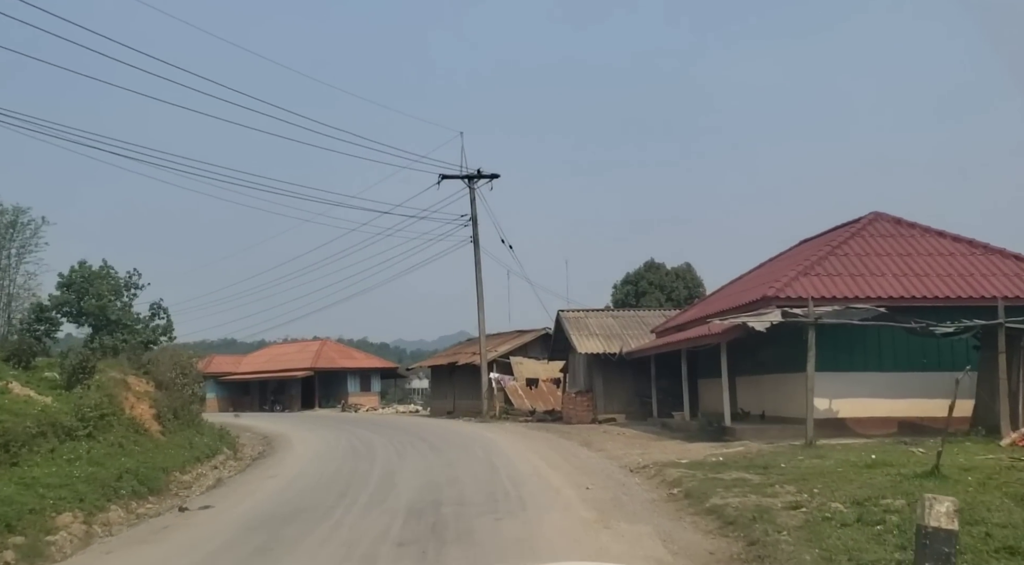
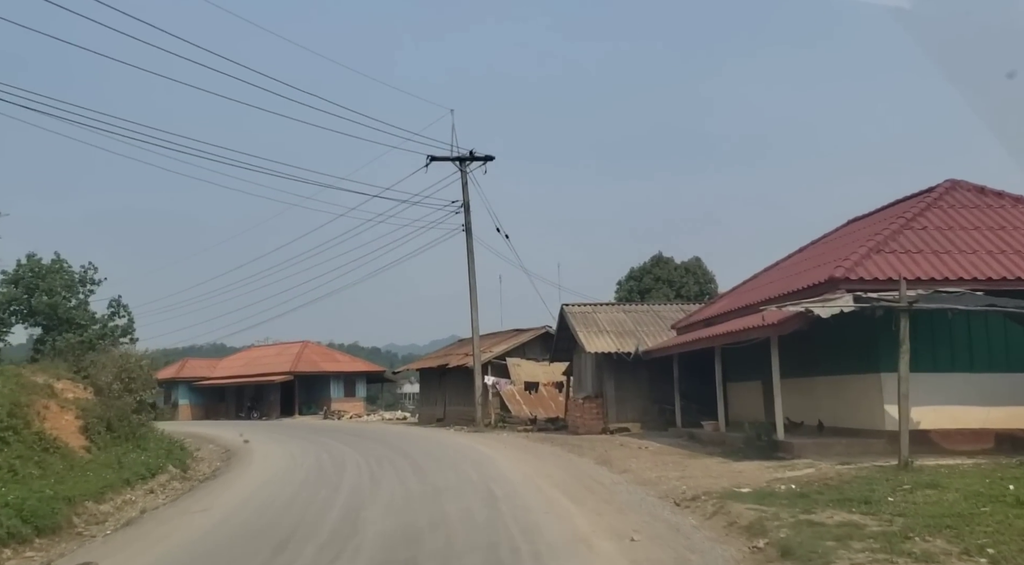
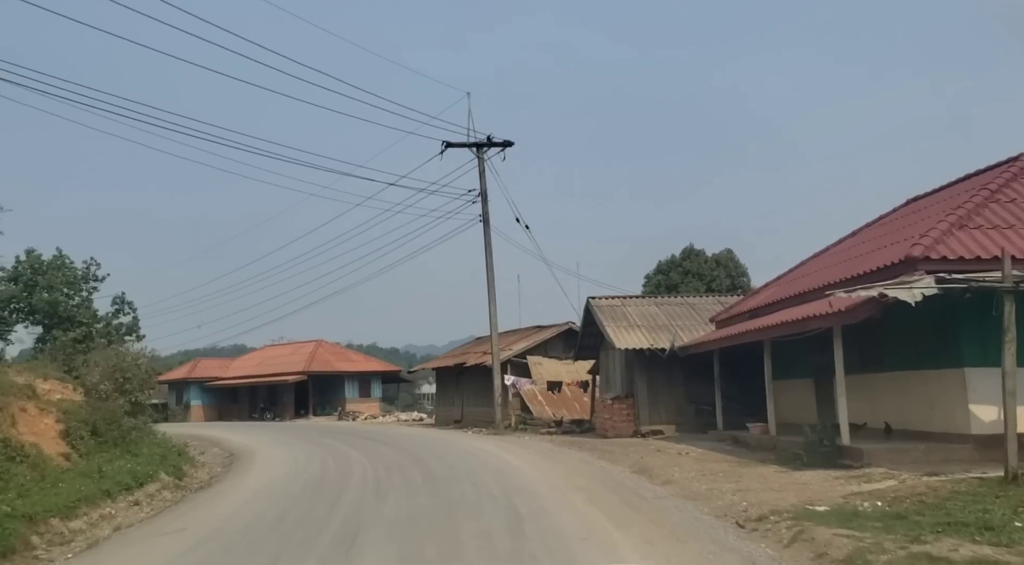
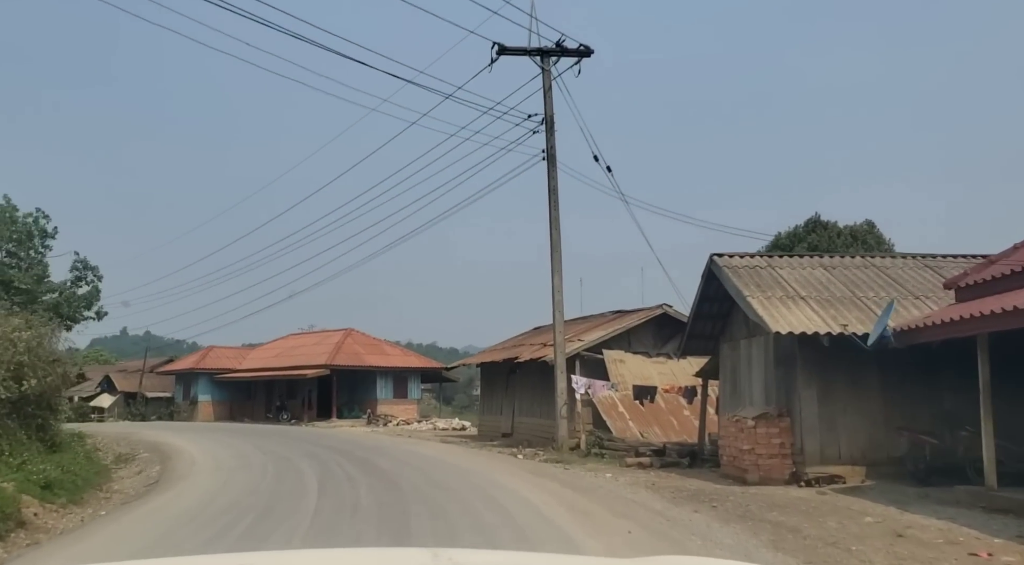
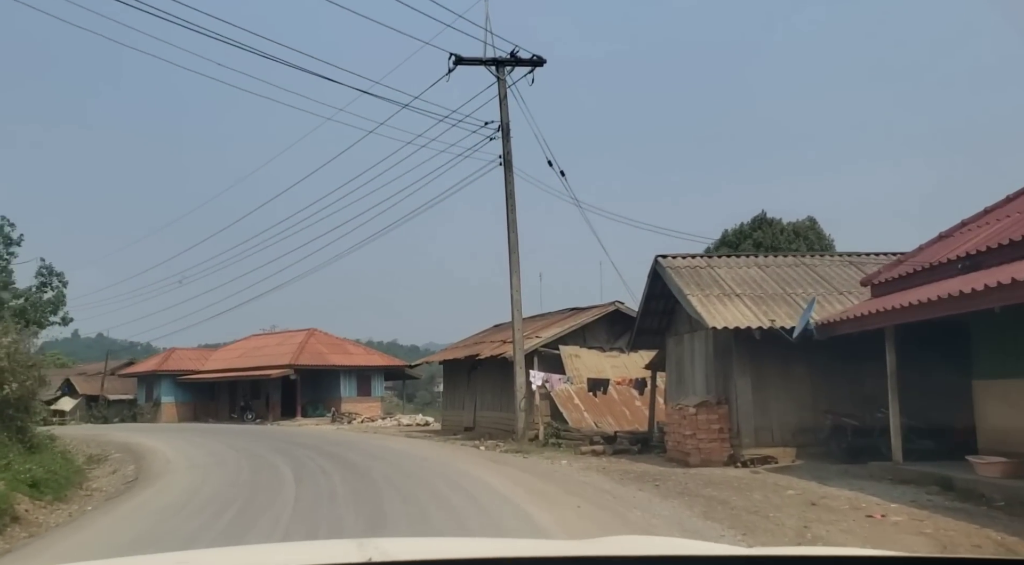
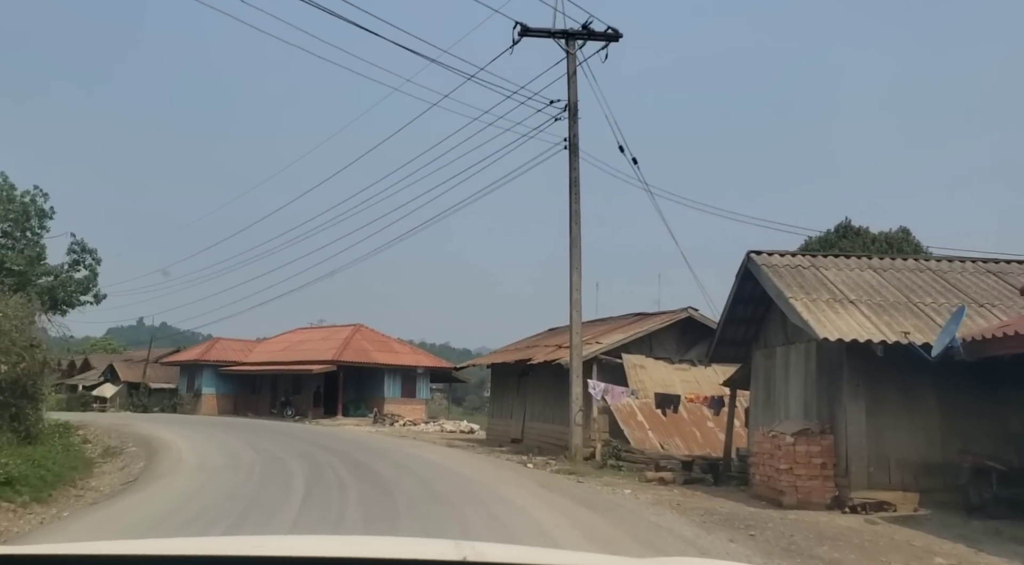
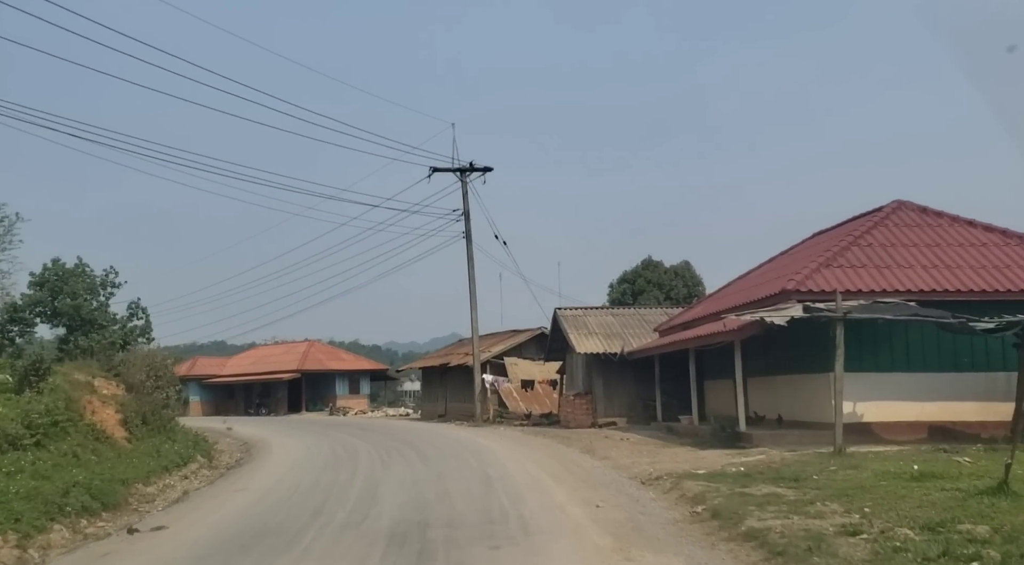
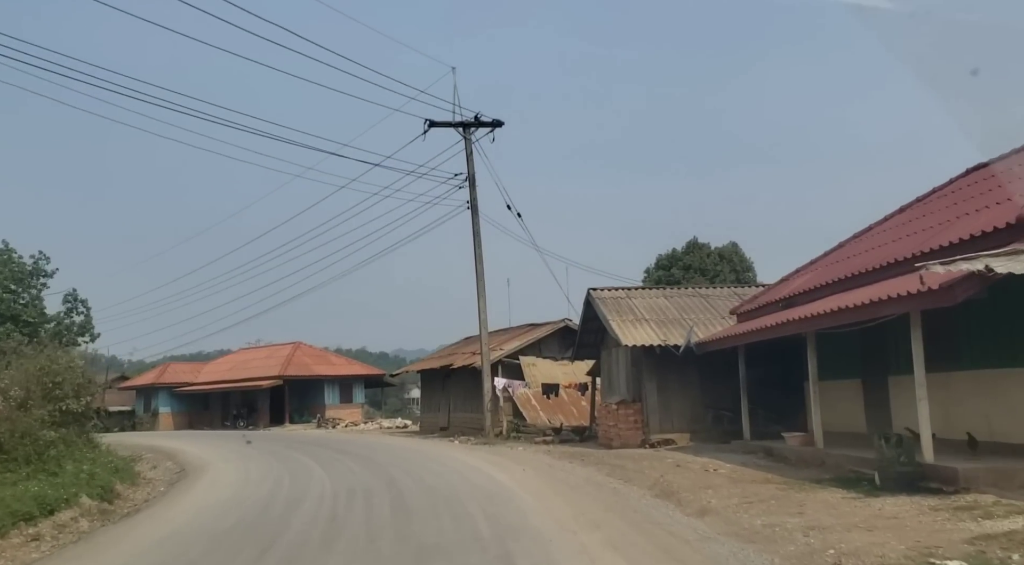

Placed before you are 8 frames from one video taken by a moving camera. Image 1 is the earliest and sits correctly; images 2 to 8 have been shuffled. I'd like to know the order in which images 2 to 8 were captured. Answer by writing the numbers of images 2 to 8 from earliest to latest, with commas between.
7, 2, 3, 8, 5, 4, 6
